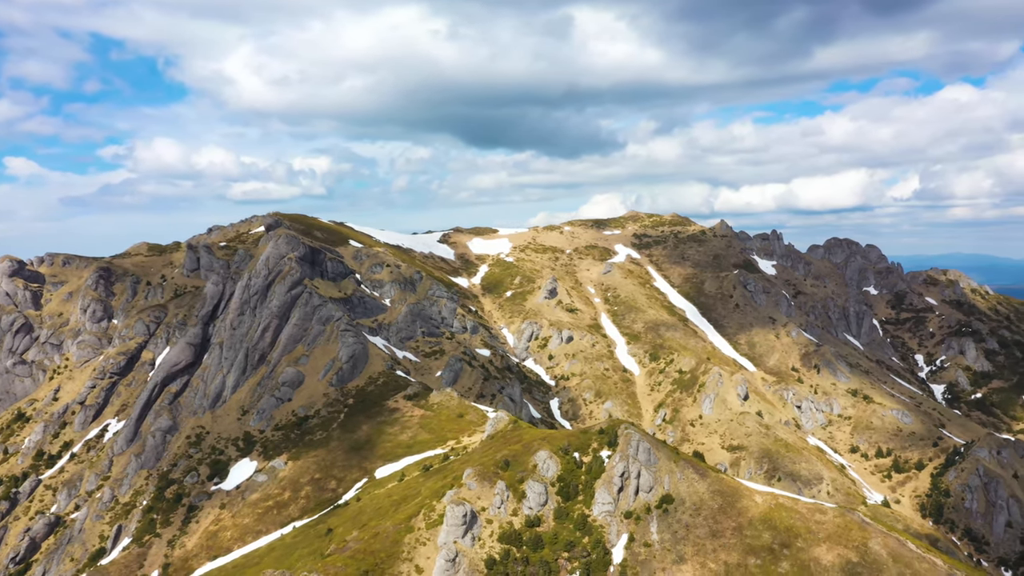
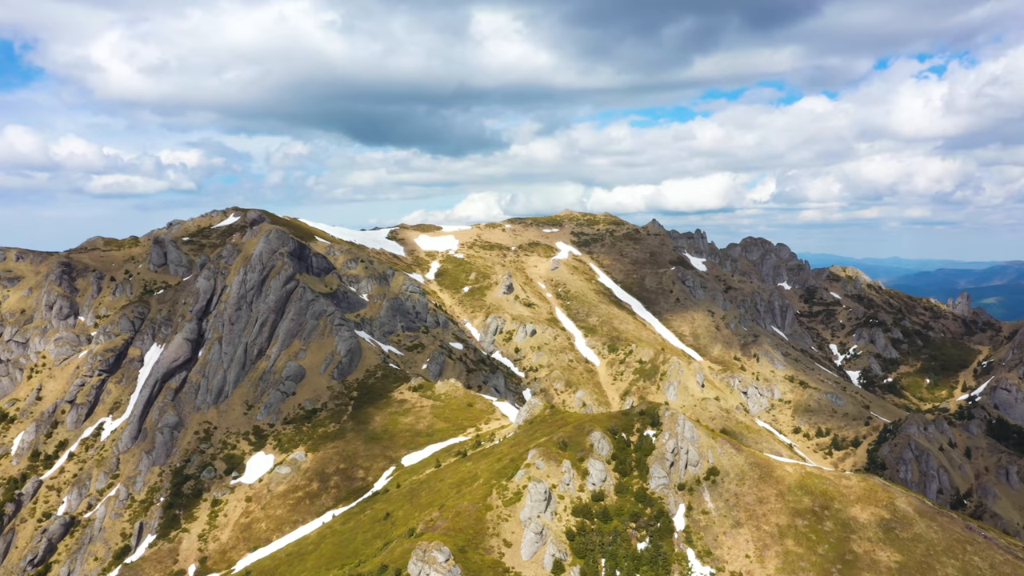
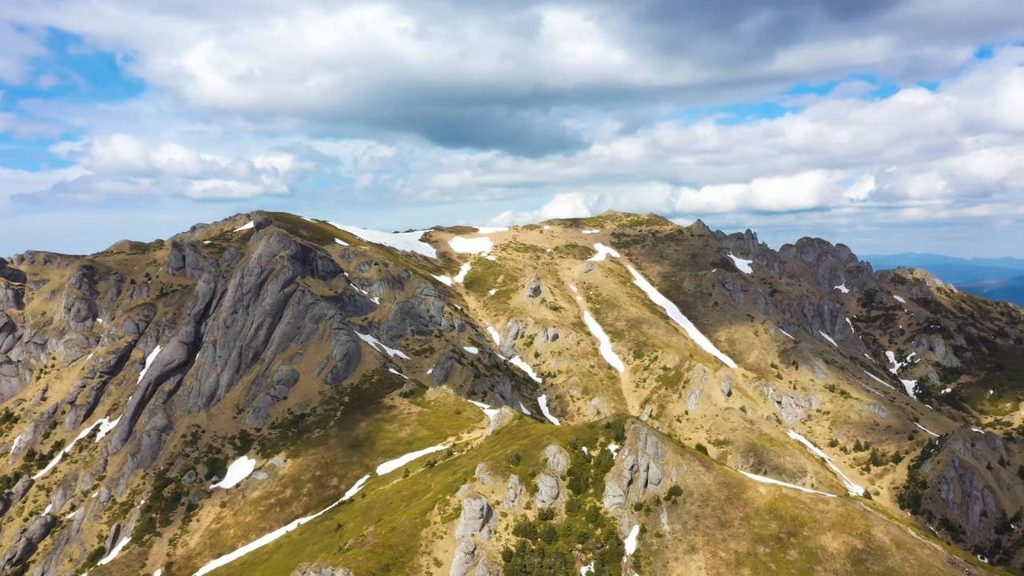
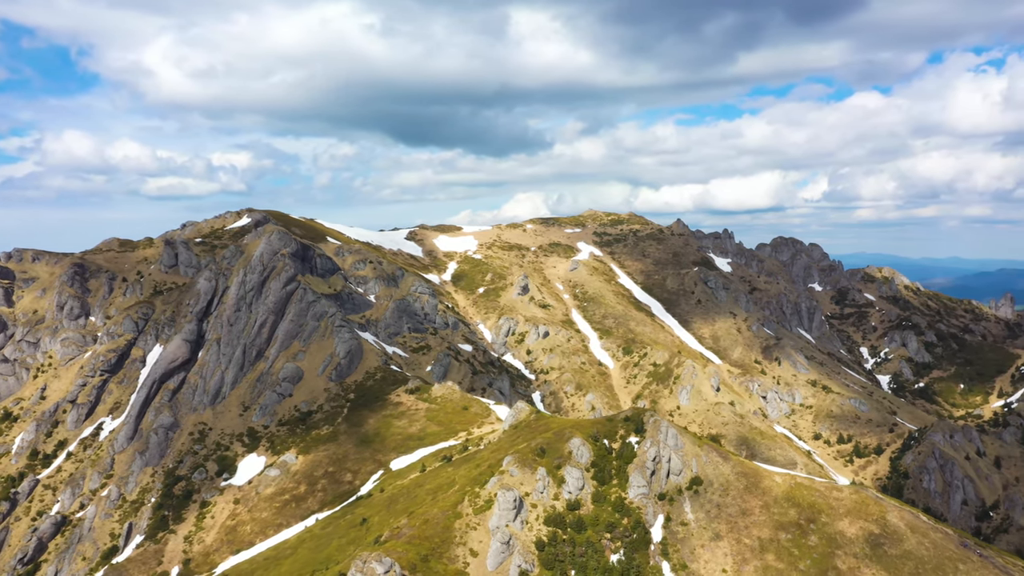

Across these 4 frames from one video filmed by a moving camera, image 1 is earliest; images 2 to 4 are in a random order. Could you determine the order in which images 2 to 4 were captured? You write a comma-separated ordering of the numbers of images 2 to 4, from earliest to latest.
3, 4, 2
